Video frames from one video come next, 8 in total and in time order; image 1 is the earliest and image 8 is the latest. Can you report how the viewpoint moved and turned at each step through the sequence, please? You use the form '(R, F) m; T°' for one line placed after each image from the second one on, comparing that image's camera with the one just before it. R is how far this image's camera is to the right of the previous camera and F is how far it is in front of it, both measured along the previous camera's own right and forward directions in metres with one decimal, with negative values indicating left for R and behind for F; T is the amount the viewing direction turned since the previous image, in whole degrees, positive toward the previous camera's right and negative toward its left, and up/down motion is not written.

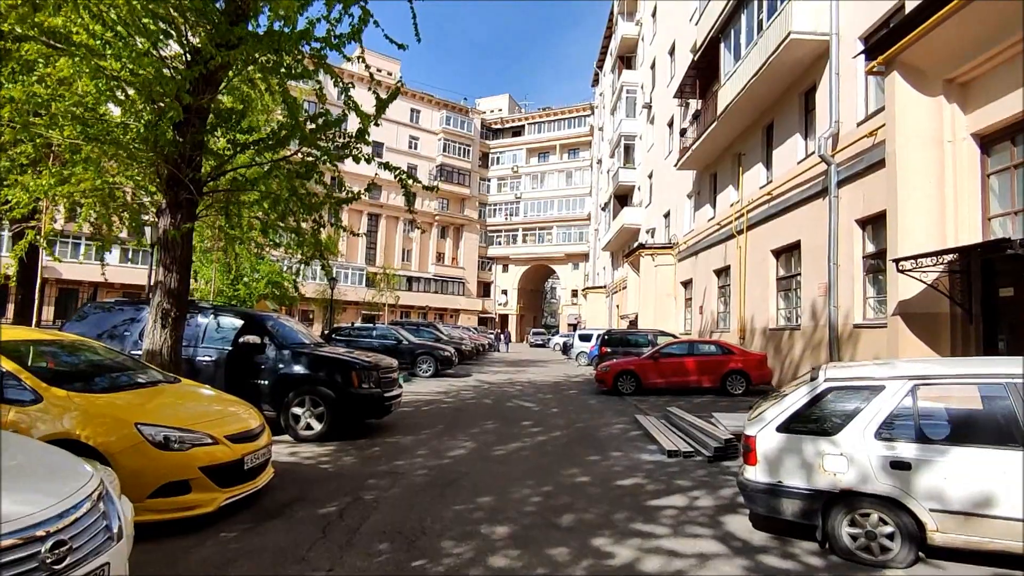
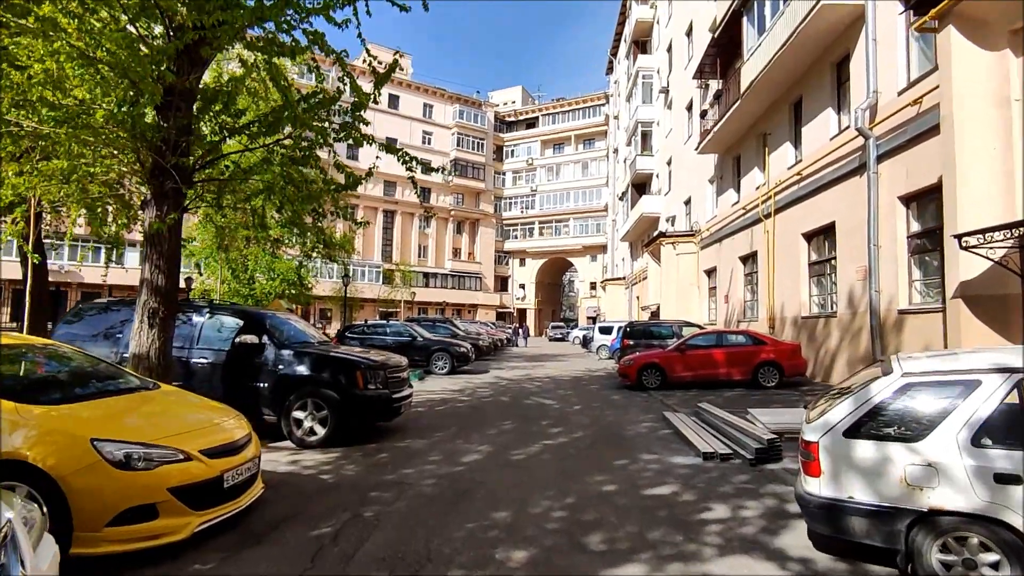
(0.0, +0.7) m; -2°
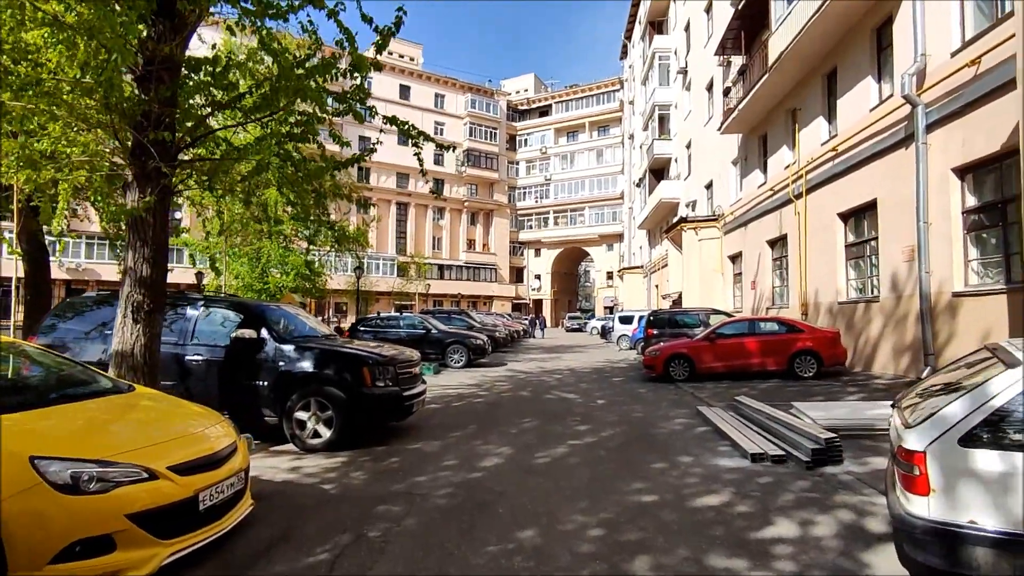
(-0.1, +0.7) m; -1°
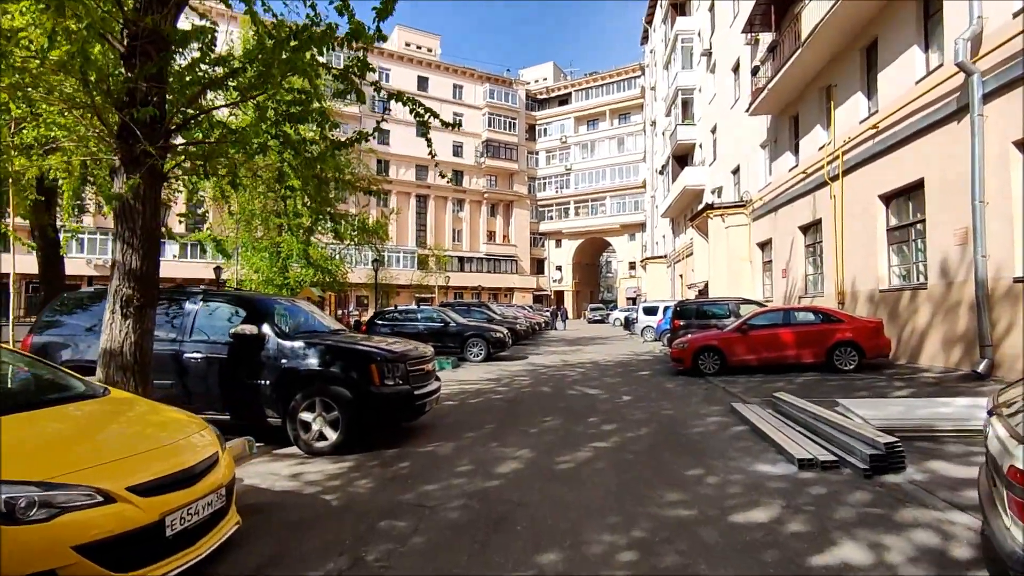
(0.0, +0.6) m; -2°
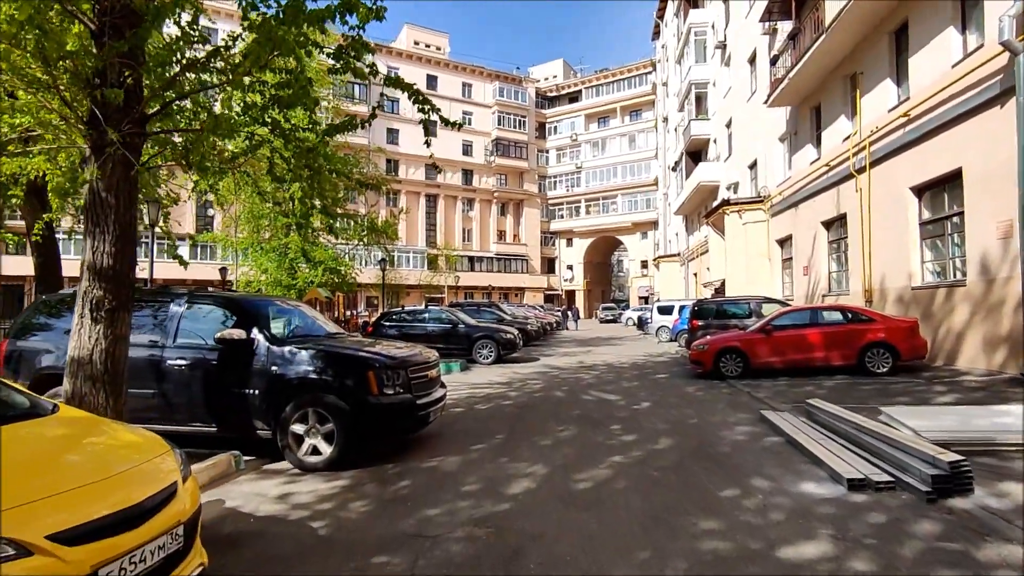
(0.0, +0.6) m; -1°
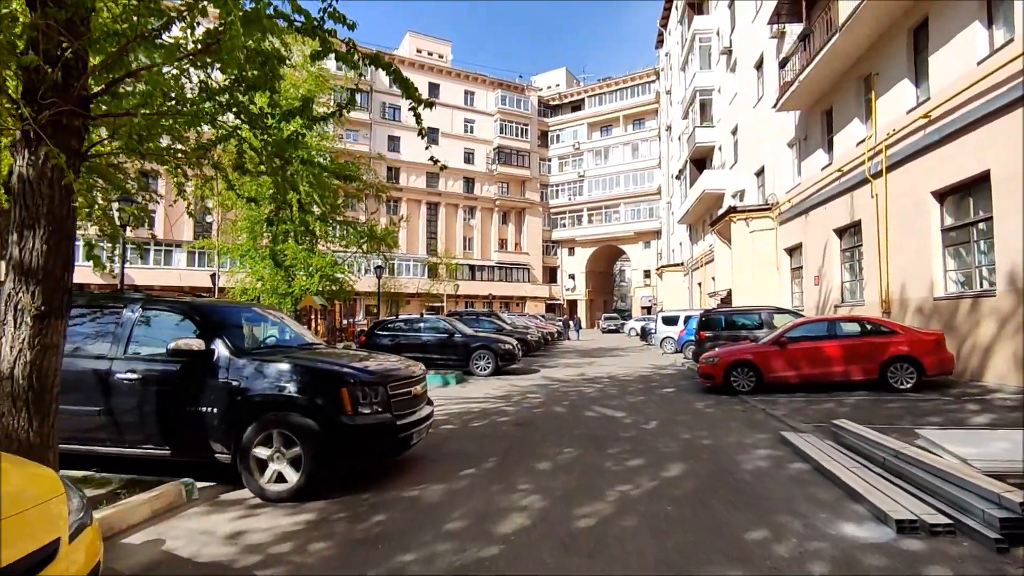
(+0.1, +0.7) m; 0°
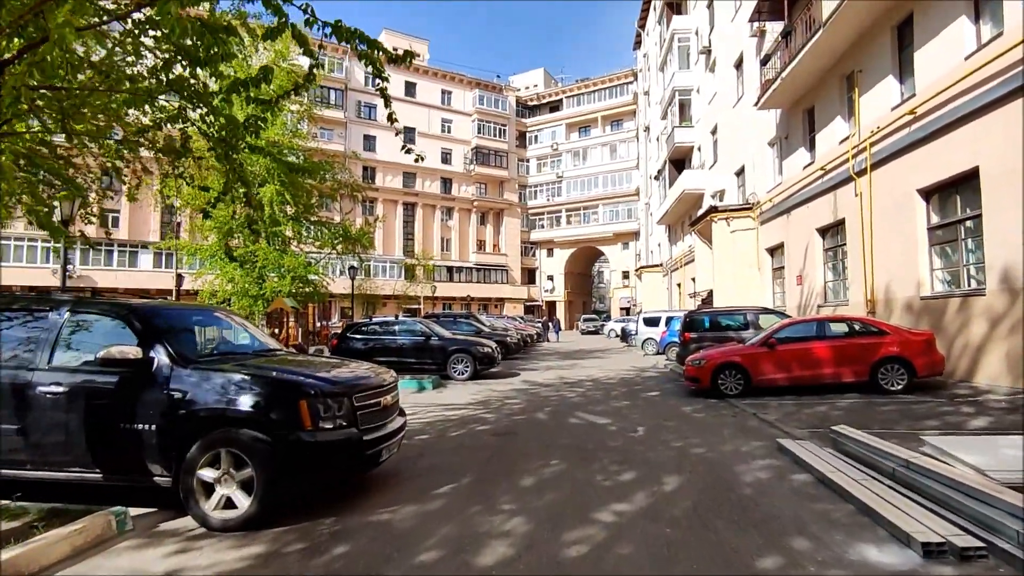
(0.0, +0.5) m; +2°
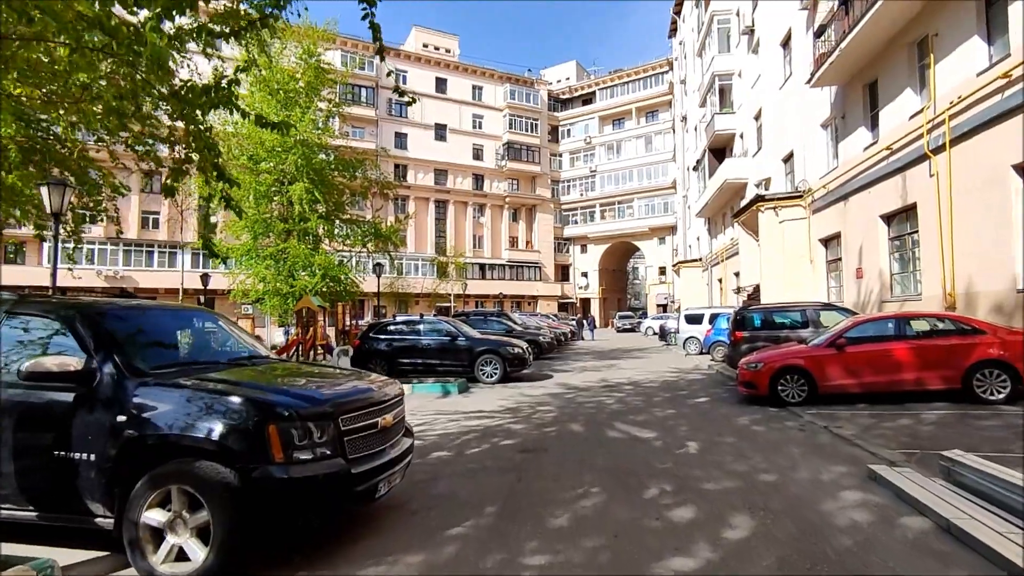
(0.0, +1.1) m; -3°
